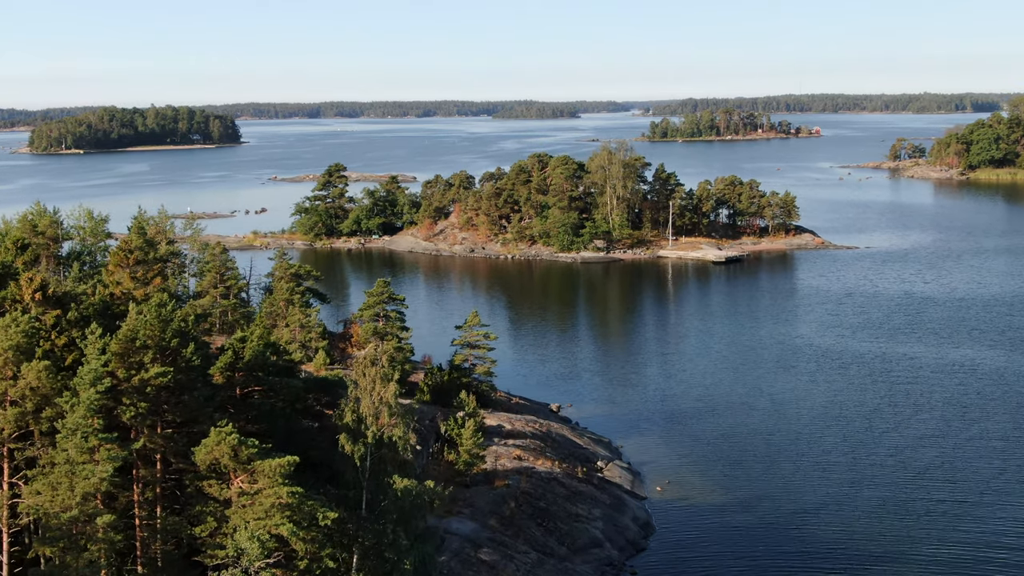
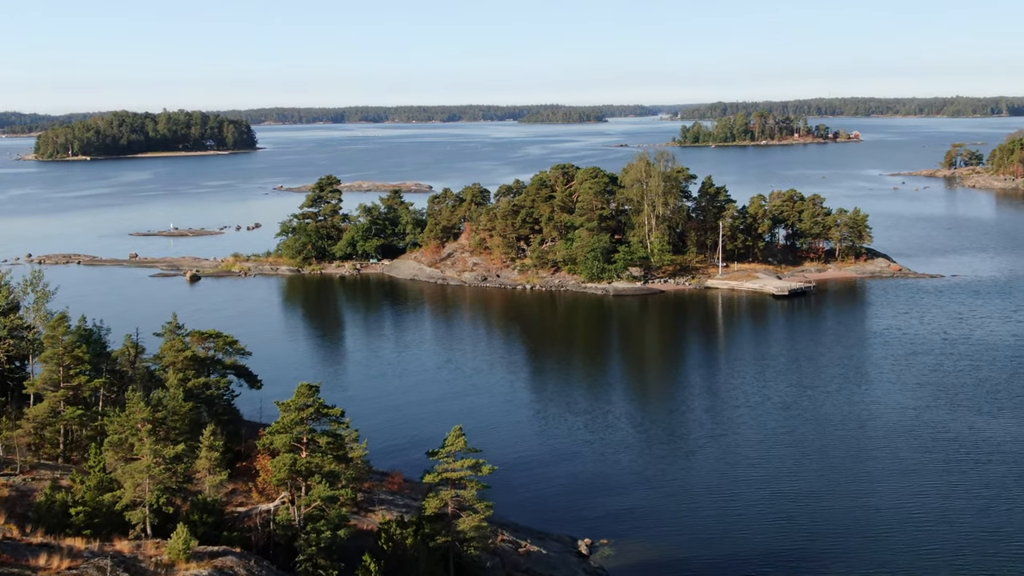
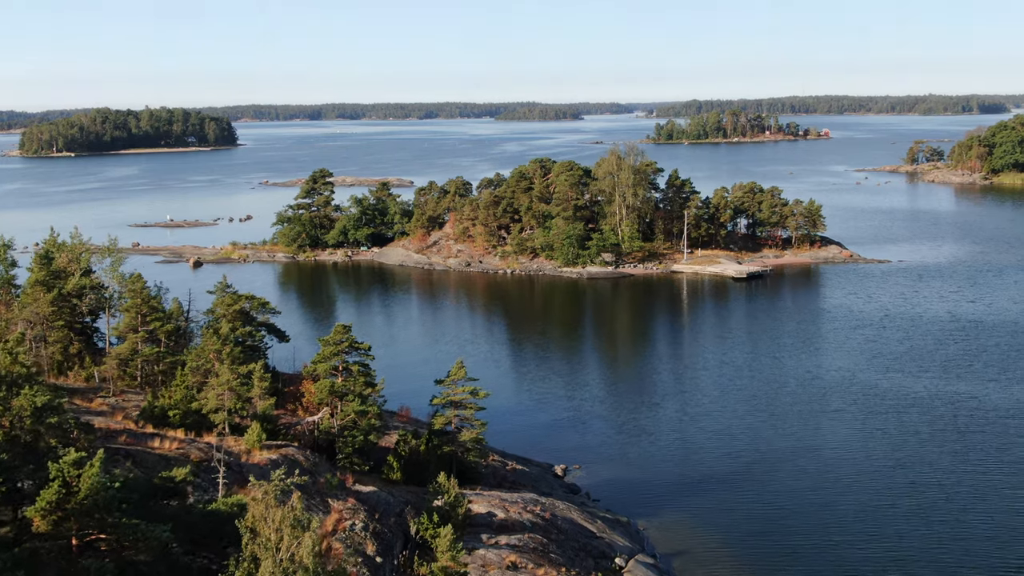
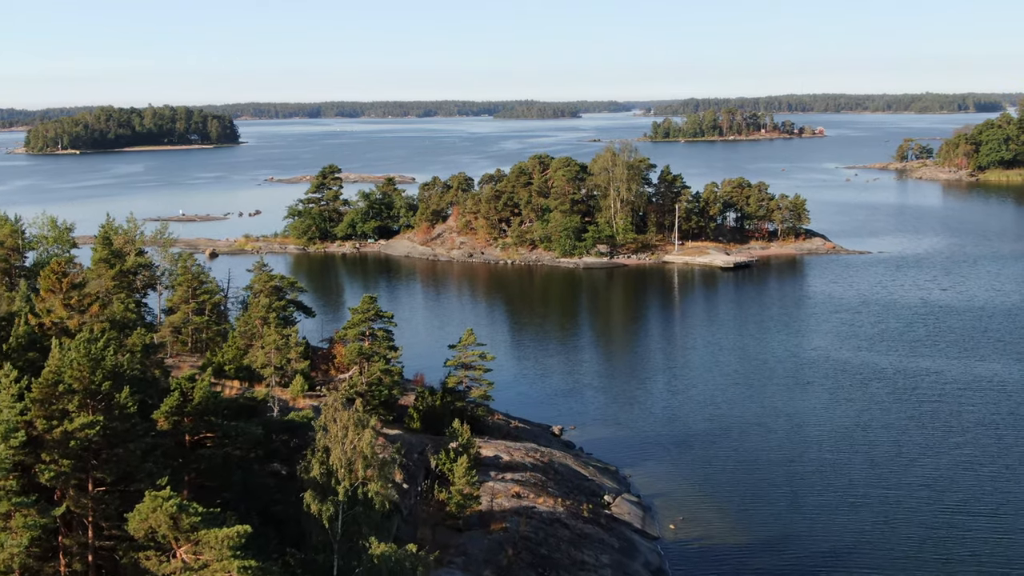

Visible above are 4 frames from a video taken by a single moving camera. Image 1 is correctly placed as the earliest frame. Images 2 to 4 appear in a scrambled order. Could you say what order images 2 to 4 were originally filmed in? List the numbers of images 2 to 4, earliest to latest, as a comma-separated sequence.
4, 3, 2
